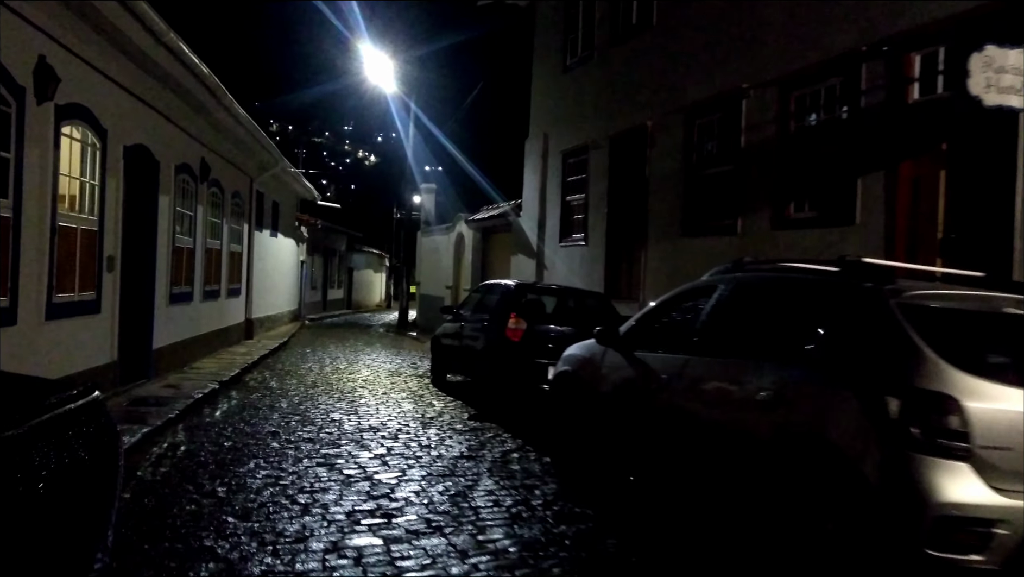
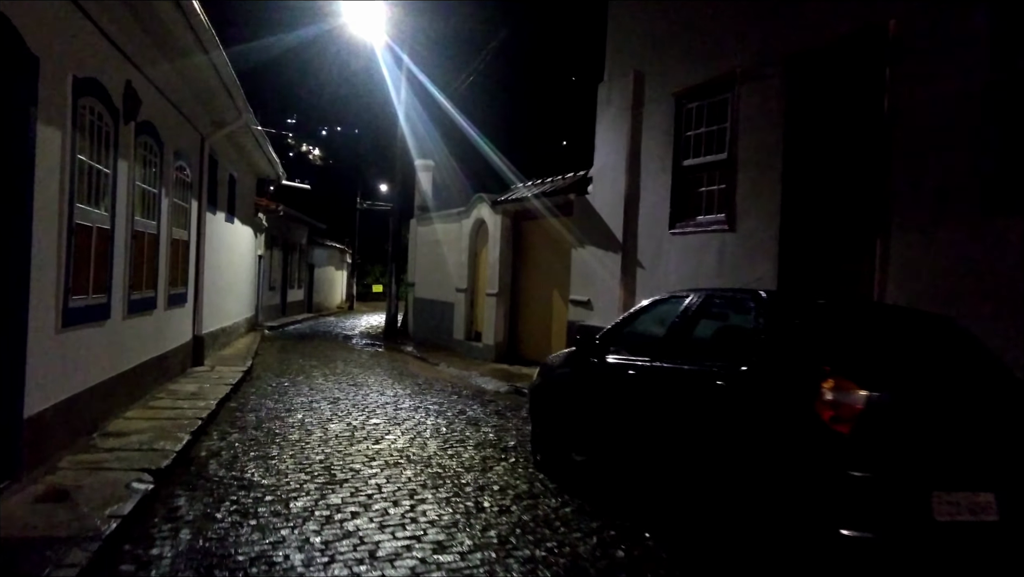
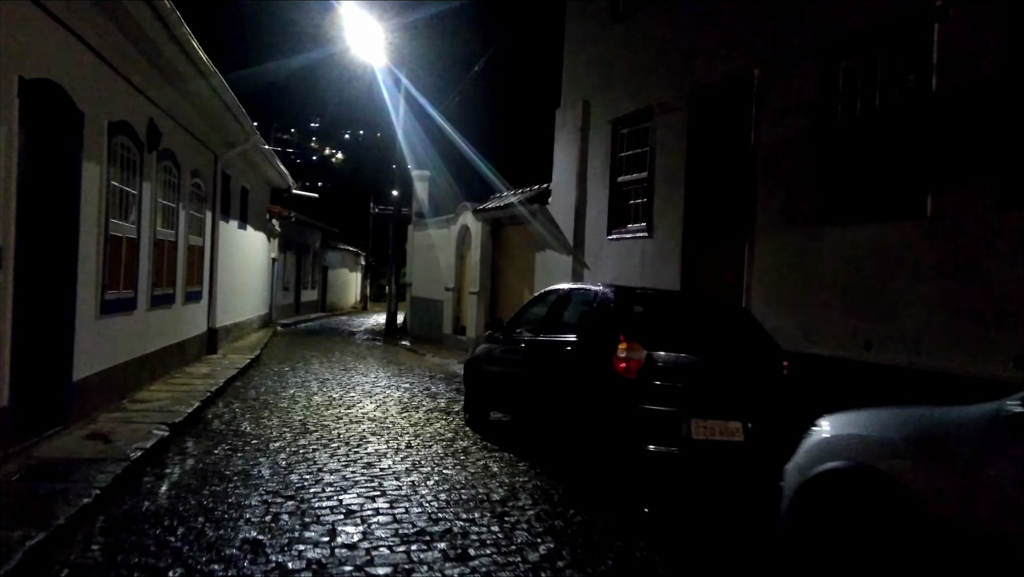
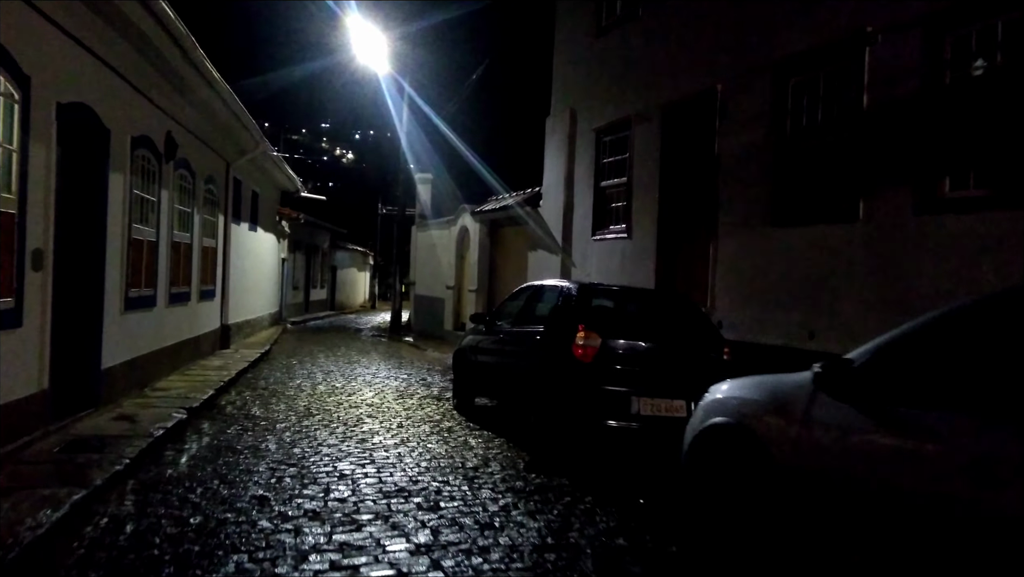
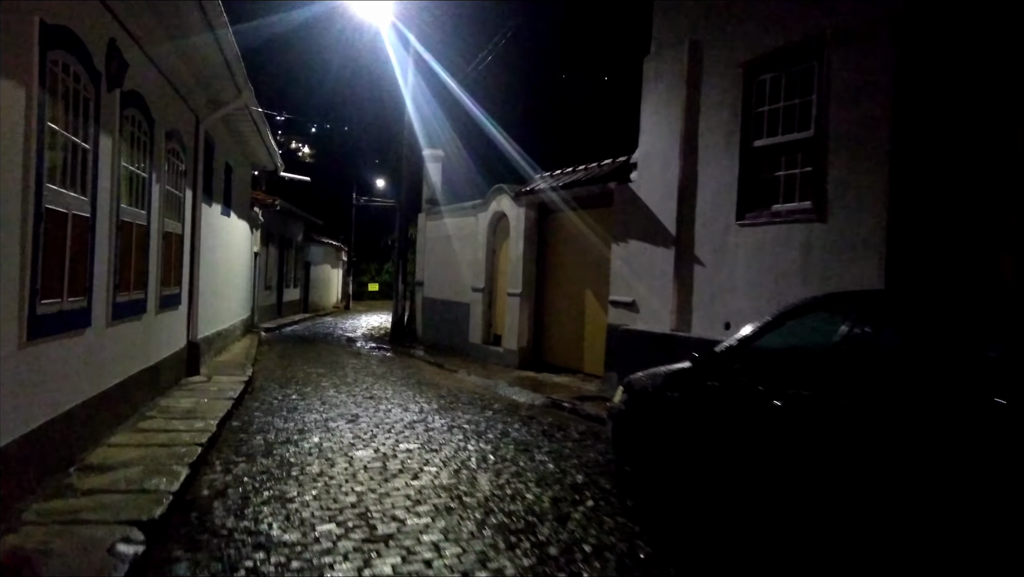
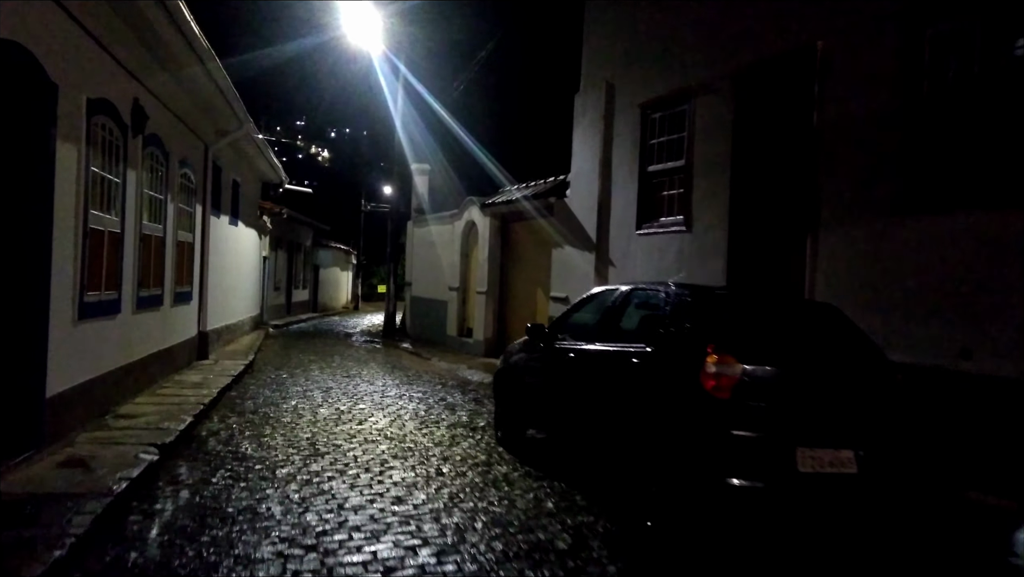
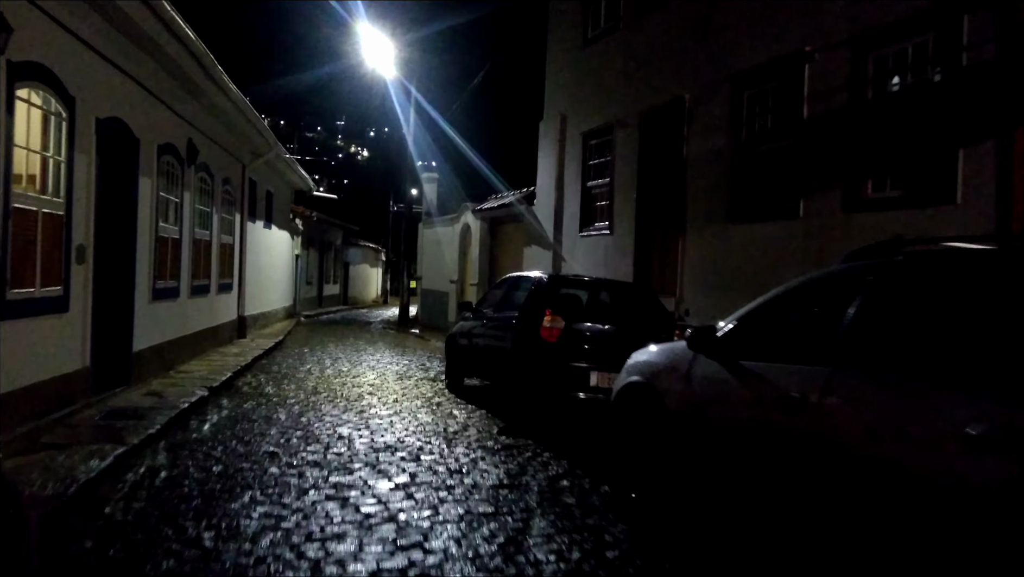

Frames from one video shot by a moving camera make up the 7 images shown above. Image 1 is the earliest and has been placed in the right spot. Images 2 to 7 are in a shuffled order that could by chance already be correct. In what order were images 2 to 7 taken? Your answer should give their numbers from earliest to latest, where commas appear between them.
7, 4, 3, 6, 2, 5
